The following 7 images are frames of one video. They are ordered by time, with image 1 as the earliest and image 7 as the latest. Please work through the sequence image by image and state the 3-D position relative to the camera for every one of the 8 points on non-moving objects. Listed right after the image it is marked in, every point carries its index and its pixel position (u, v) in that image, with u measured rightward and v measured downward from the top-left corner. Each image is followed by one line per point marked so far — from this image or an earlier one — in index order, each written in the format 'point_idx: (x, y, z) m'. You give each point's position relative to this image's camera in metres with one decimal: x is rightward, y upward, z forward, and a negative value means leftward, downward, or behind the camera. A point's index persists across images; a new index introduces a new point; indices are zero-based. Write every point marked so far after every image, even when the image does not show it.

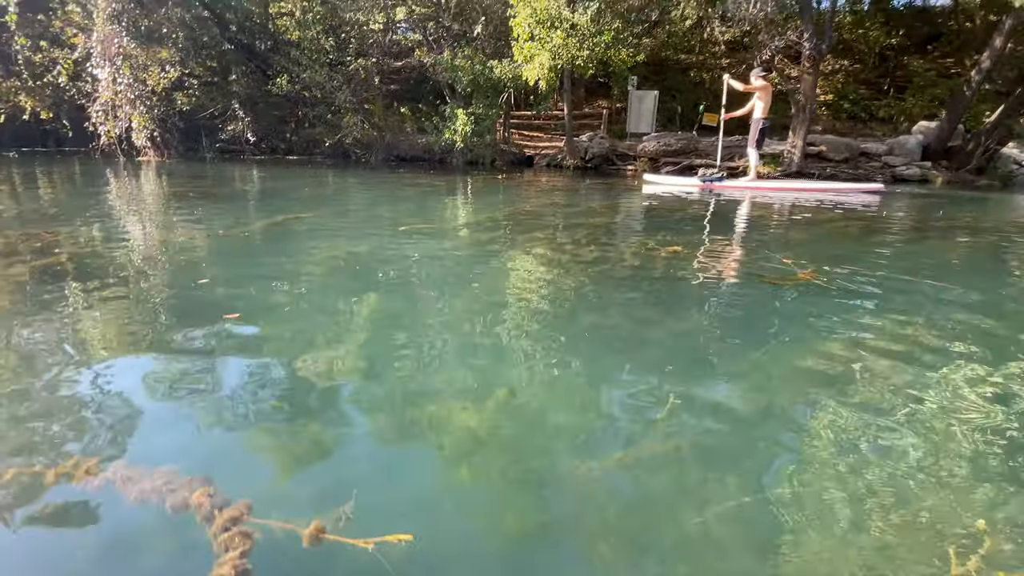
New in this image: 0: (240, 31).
0: (-9.3, +8.8, +16.4) m
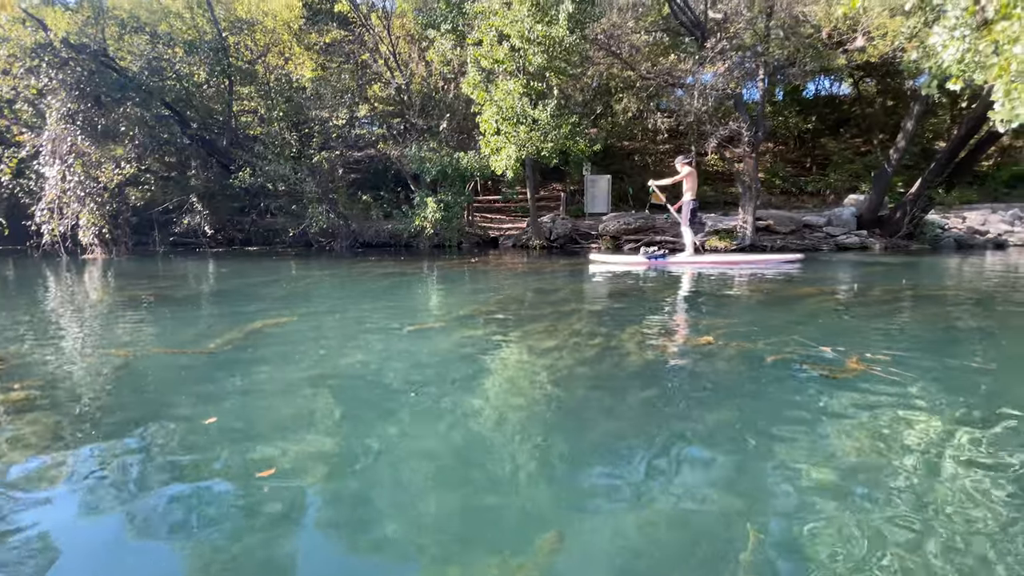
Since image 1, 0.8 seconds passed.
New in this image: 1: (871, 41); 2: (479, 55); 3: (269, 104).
0: (-10.7, +5.5, +16.5) m
1: (+9.9, +7.1, +13.8) m
2: (-0.7, +5.9, +12.3) m
3: (-8.2, +6.1, +16.0) m
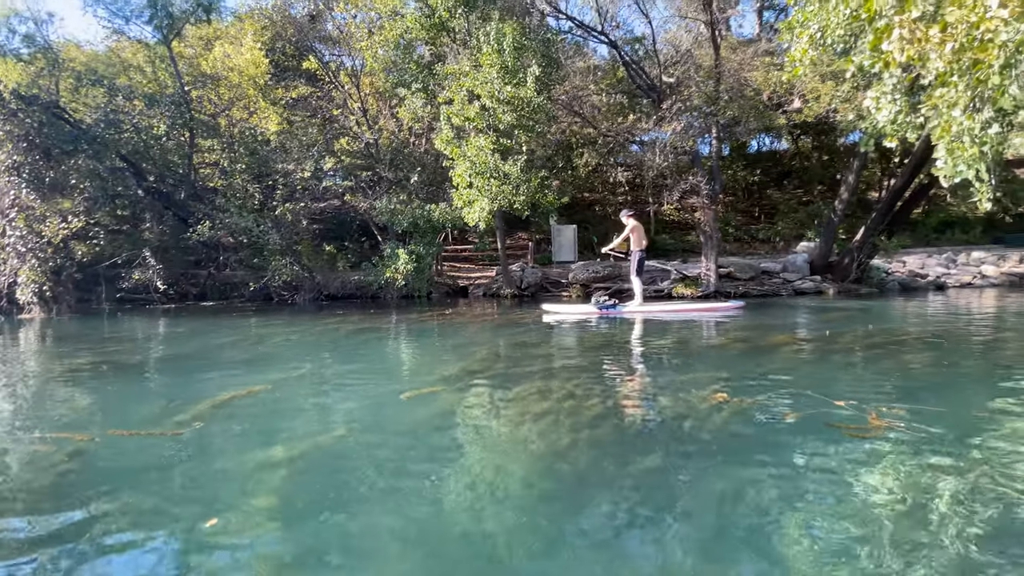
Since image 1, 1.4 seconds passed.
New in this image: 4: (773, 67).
0: (-11.8, +3.6, +16.0) m
1: (+8.9, +5.8, +15.1) m
2: (-1.5, +4.6, +12.6) m
3: (-9.3, +4.3, +15.8) m
4: (+7.8, +6.7, +14.9) m
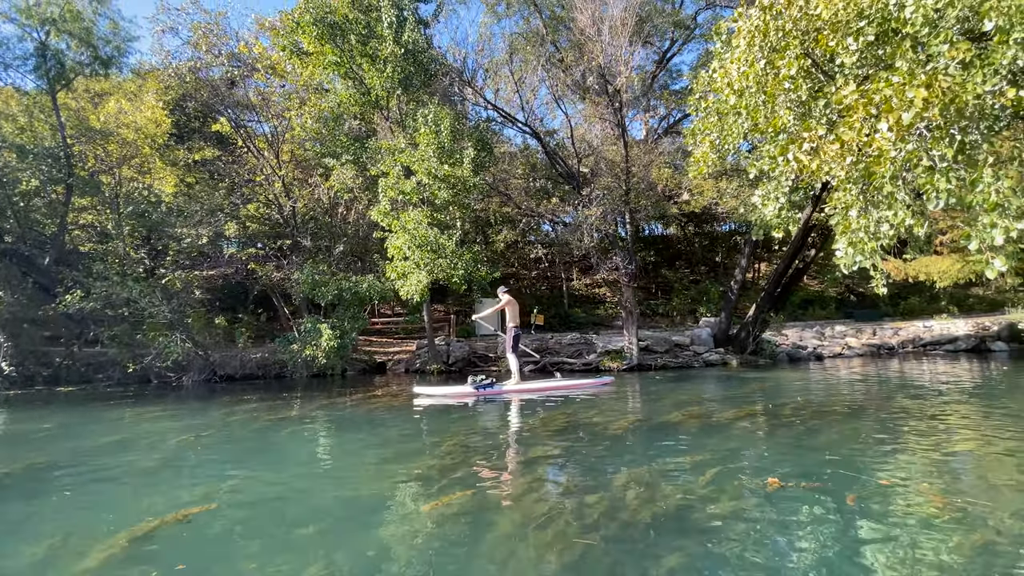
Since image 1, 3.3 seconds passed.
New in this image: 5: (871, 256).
0: (-14.0, +1.3, +13.6) m
1: (+6.5, +3.3, +17.1) m
2: (-3.3, +2.6, +12.5) m
3: (-11.5, +2.0, +14.0) m
4: (+5.3, +4.3, +16.9) m
5: (+4.7, +0.4, +6.3) m
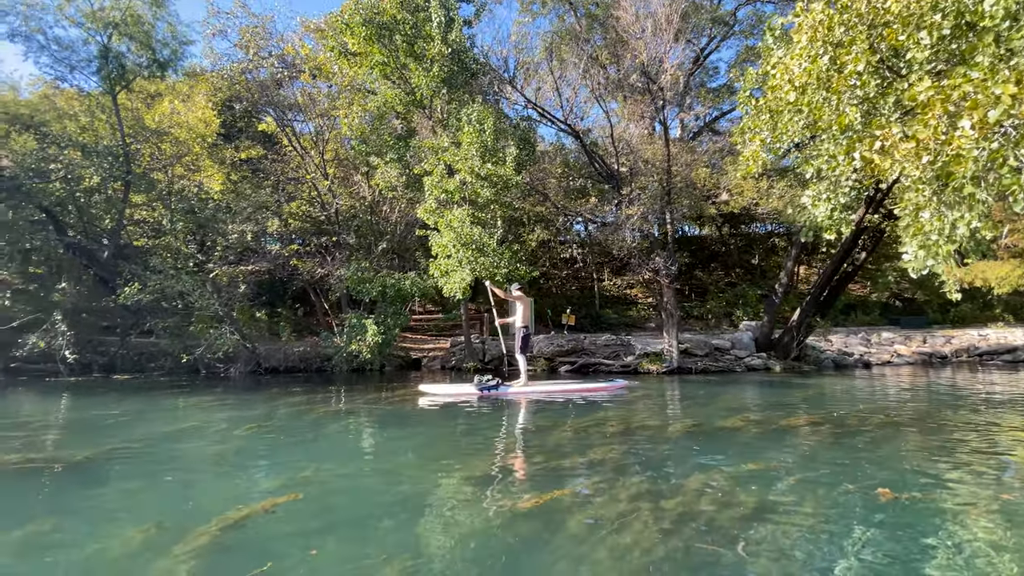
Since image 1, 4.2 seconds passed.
0: (-12.8, +1.6, +14.3) m
1: (+7.8, +3.2, +16.7) m
2: (-2.2, +2.7, +12.6) m
3: (-10.3, +2.2, +14.5) m
4: (+6.7, +4.2, +16.5) m
5: (+5.4, +0.4, +6.1) m
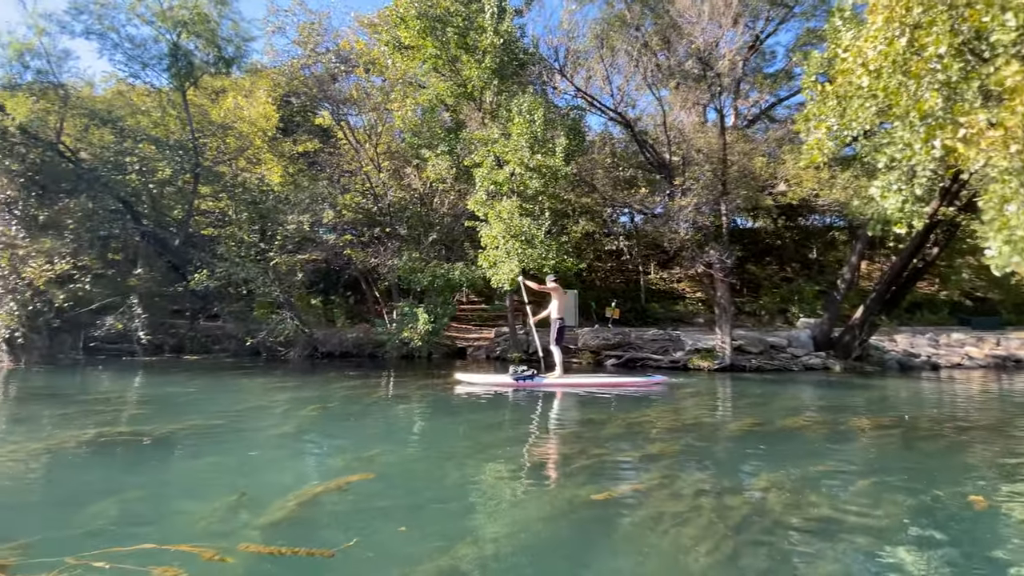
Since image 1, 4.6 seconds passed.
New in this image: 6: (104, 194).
0: (-11.4, +2.0, +15.3) m
1: (+9.4, +3.3, +15.9) m
2: (-0.9, +3.0, +12.7) m
3: (-8.9, +2.6, +15.3) m
4: (+8.3, +4.3, +15.8) m
5: (+6.1, +0.4, +5.6) m
6: (-11.9, +2.7, +14.0) m
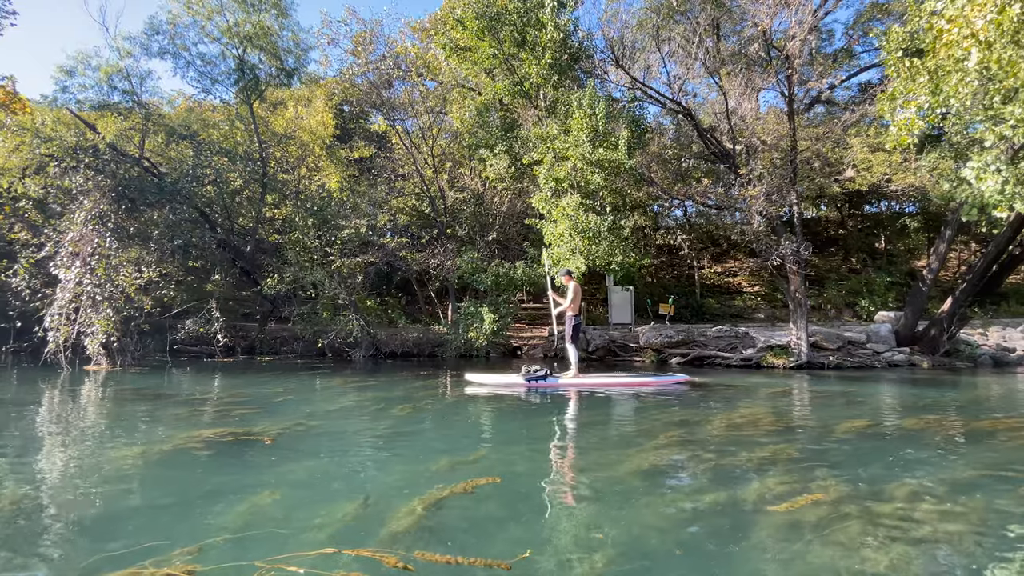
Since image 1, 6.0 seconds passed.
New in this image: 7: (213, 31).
0: (-9.5, +1.9, +16.1) m
1: (+11.2, +3.6, +15.0) m
2: (+0.7, +3.0, +12.6) m
3: (-7.0, +2.5, +15.9) m
4: (+10.0, +4.6, +15.0) m
5: (+7.1, +0.5, +4.9) m
6: (-10.2, +2.6, +14.8) m
7: (-9.7, +8.4, +15.8) m
